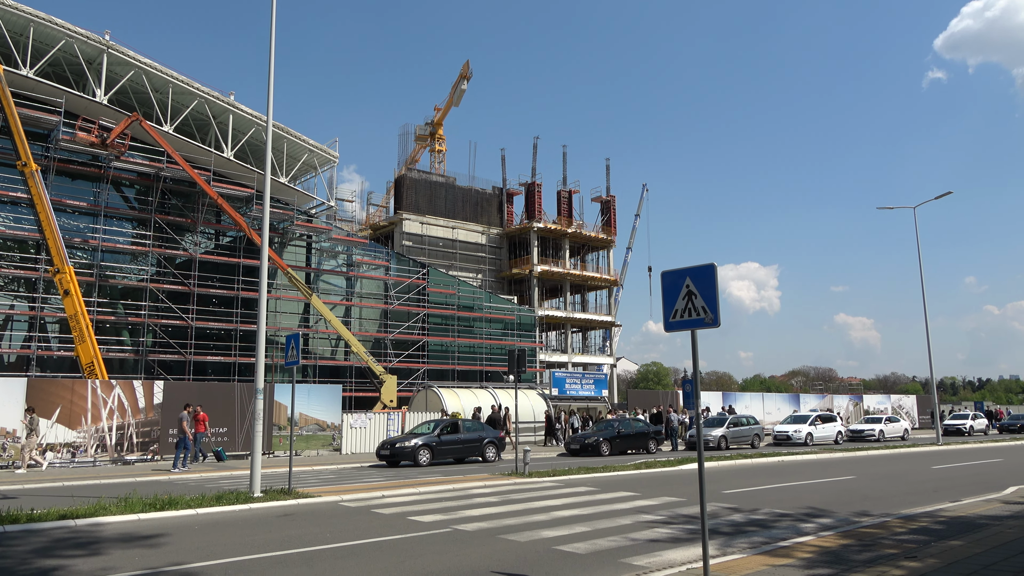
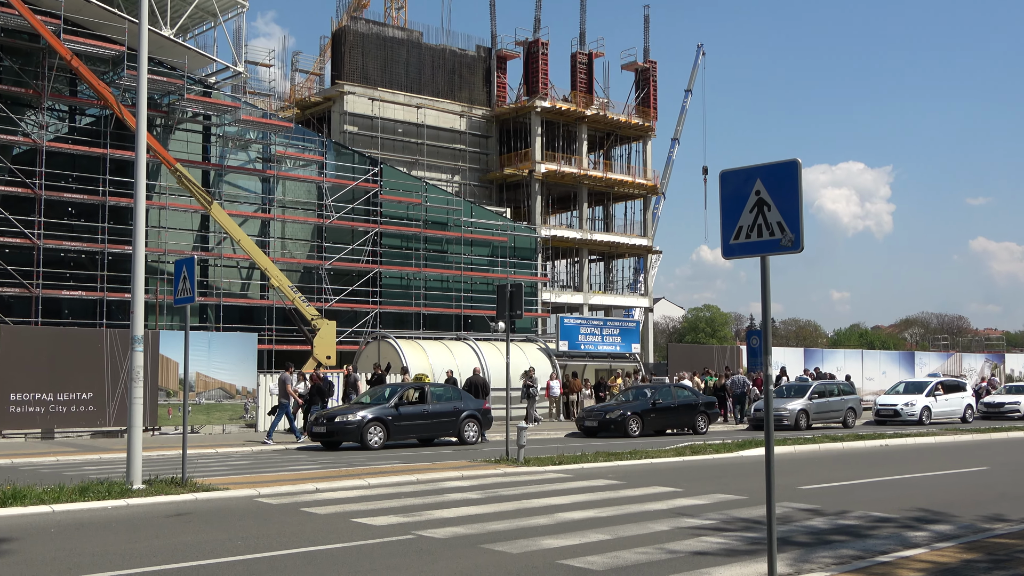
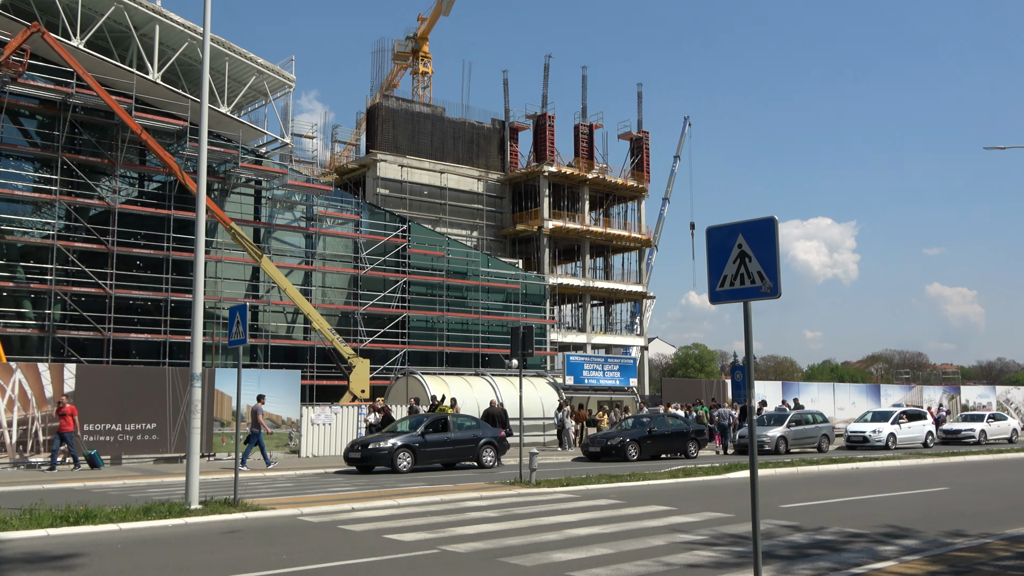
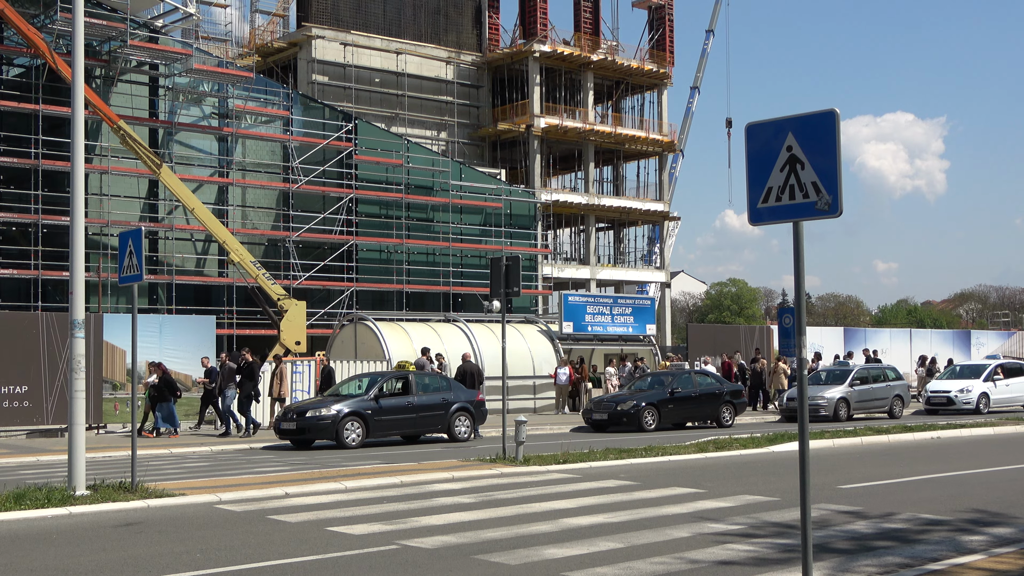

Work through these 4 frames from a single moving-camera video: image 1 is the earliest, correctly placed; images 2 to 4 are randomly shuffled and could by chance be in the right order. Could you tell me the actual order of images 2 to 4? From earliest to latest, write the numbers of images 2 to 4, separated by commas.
3, 2, 4
